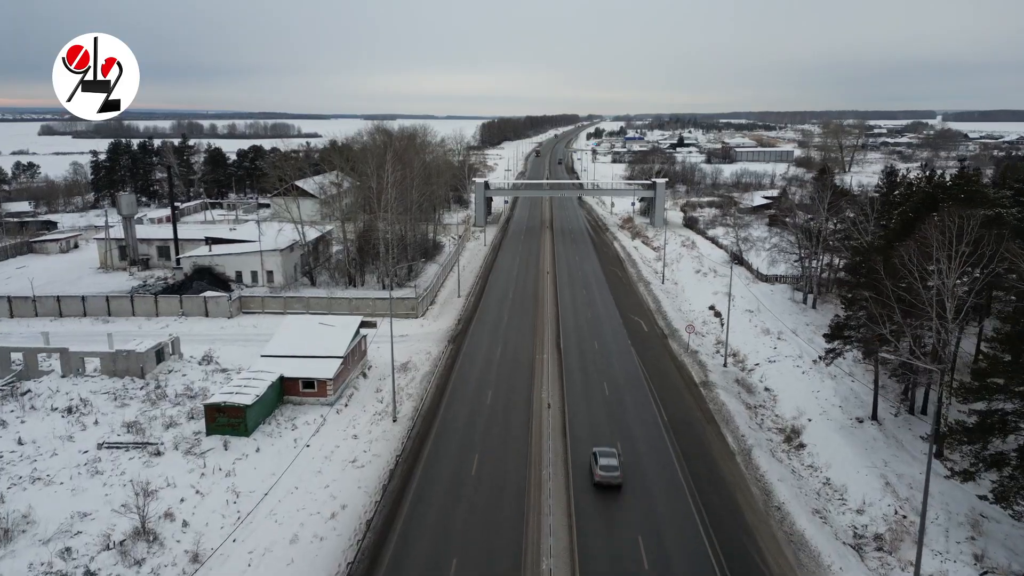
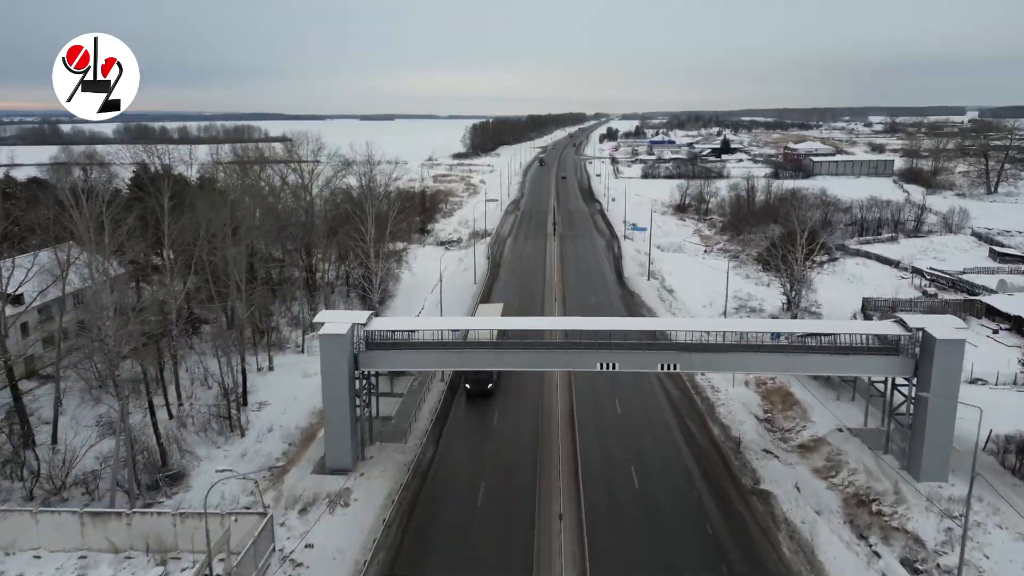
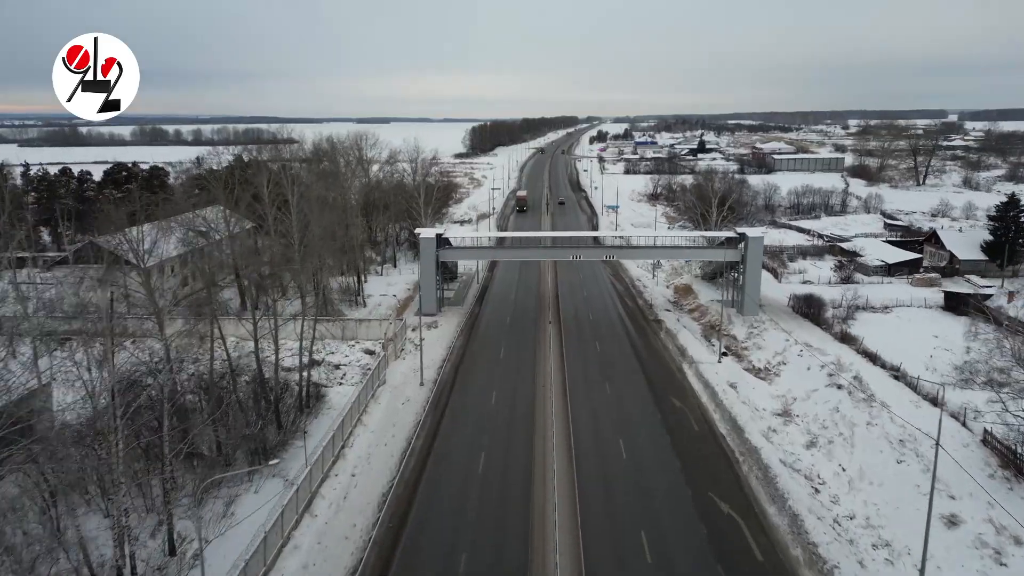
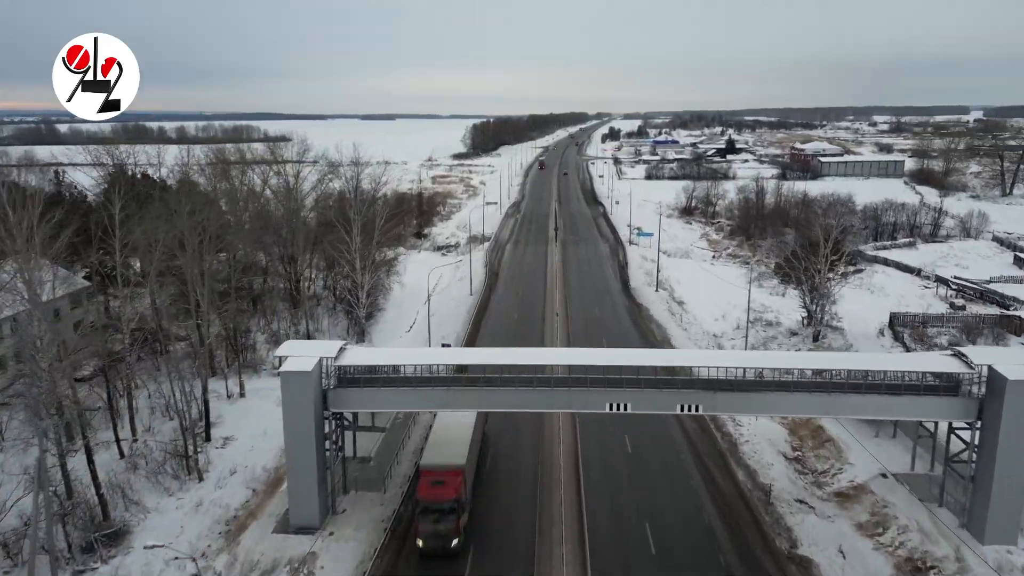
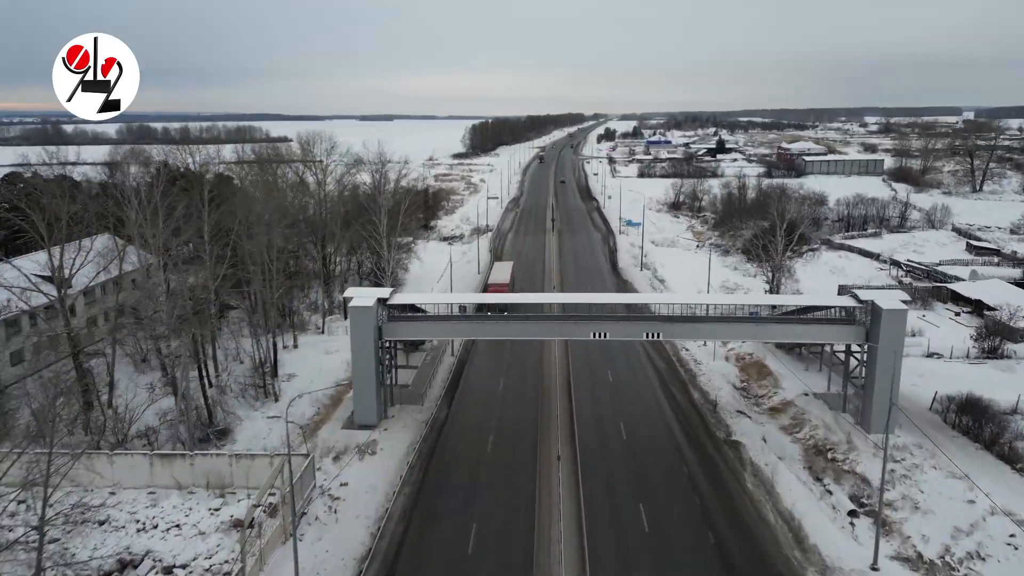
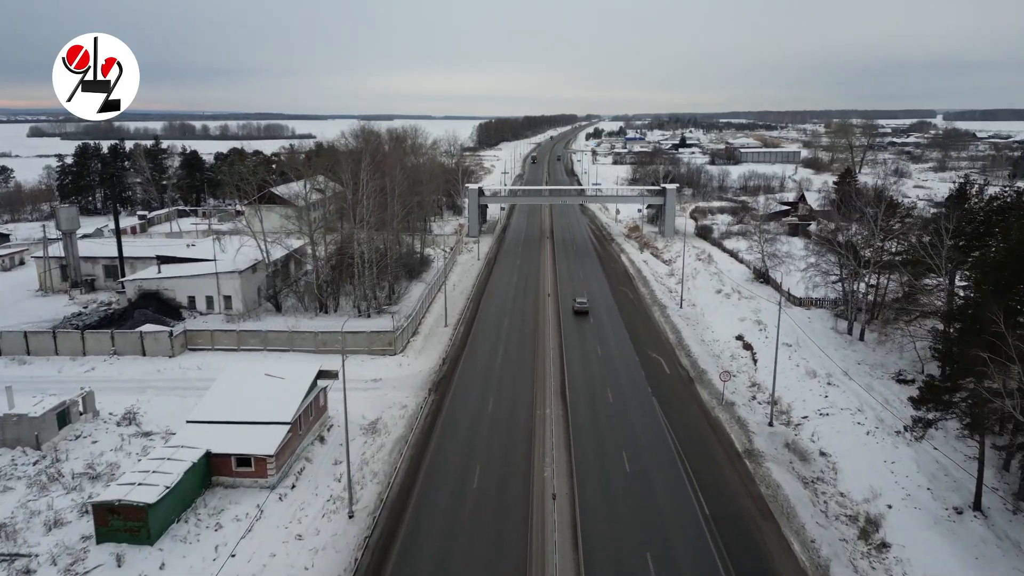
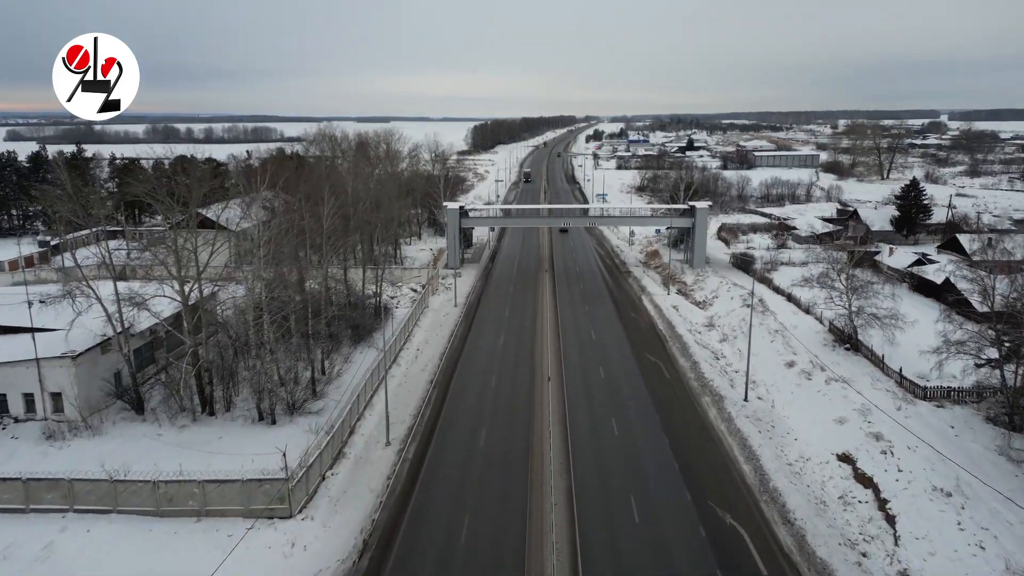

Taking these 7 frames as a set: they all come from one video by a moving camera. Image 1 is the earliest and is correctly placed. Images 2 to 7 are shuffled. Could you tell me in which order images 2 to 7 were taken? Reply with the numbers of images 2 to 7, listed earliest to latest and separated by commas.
6, 7, 3, 5, 2, 4
